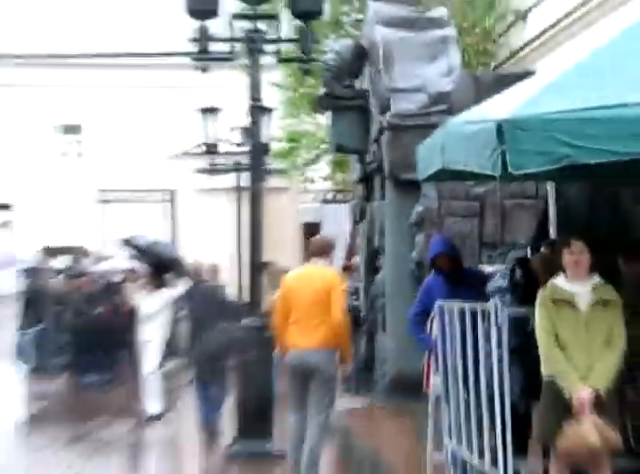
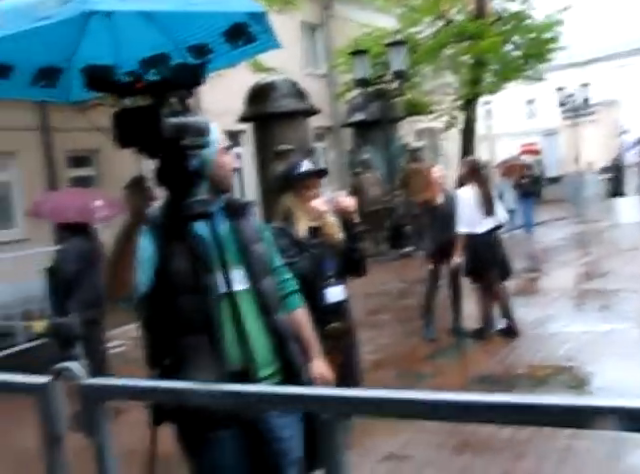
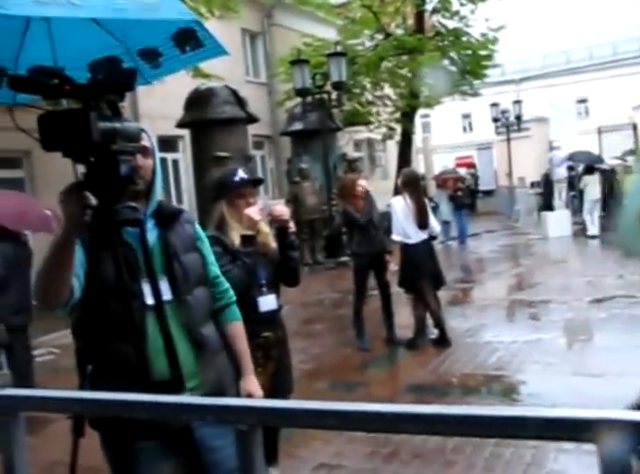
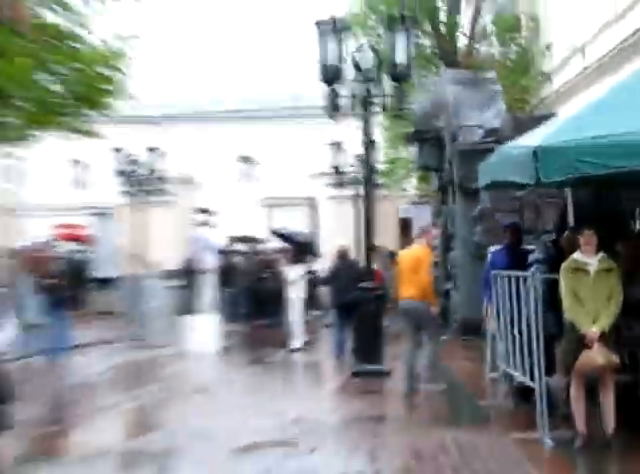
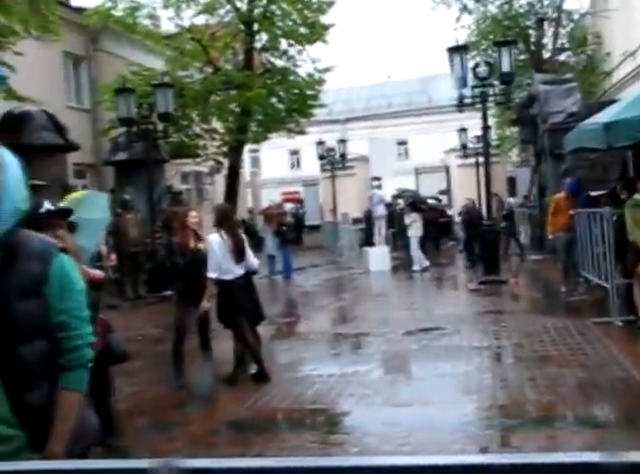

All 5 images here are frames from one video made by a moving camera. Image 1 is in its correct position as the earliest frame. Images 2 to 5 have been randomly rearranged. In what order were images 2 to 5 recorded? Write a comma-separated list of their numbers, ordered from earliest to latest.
4, 5, 3, 2
